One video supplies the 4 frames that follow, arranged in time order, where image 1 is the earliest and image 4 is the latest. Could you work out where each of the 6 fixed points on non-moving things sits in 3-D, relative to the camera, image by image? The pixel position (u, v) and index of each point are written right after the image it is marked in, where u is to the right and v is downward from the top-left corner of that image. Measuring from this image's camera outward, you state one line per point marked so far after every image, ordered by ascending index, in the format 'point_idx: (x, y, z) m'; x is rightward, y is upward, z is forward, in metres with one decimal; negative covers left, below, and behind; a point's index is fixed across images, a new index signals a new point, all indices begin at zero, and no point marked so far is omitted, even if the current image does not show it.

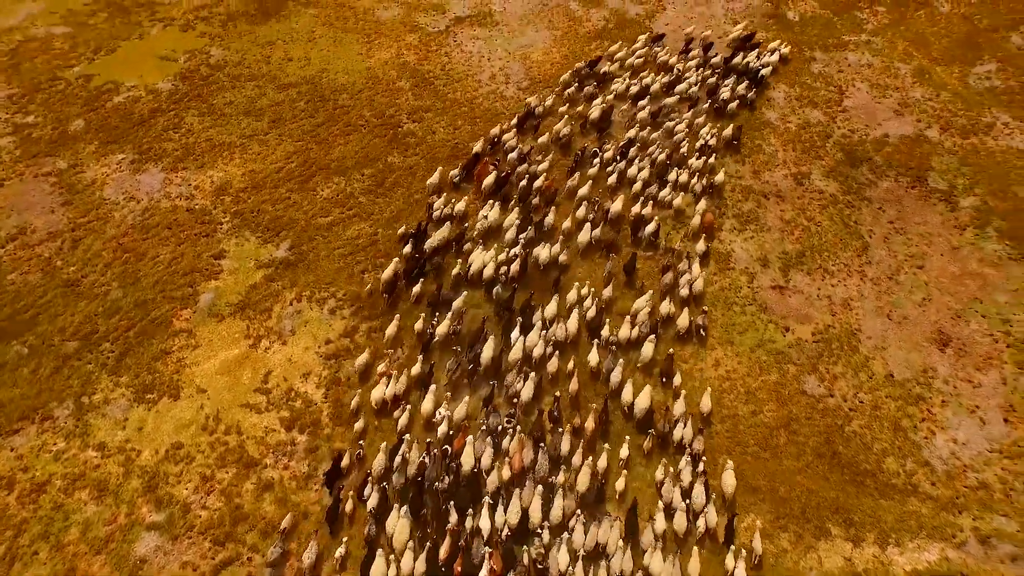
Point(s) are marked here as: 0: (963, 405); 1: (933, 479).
0: (+15.1, -3.9, +19.2) m
1: (+13.0, -5.9, +17.8) m
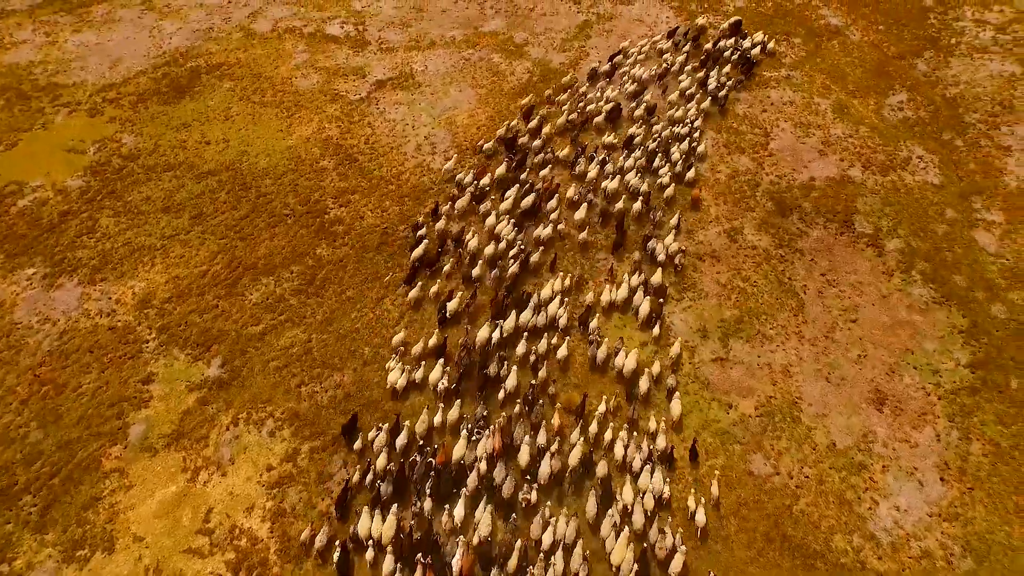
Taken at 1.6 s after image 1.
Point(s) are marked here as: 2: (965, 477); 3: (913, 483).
0: (+13.4, -6.2, +19.7) m
1: (+11.7, -8.4, +18.3) m
2: (+15.4, -6.4, +19.4) m
3: (+13.6, -6.6, +19.4) m
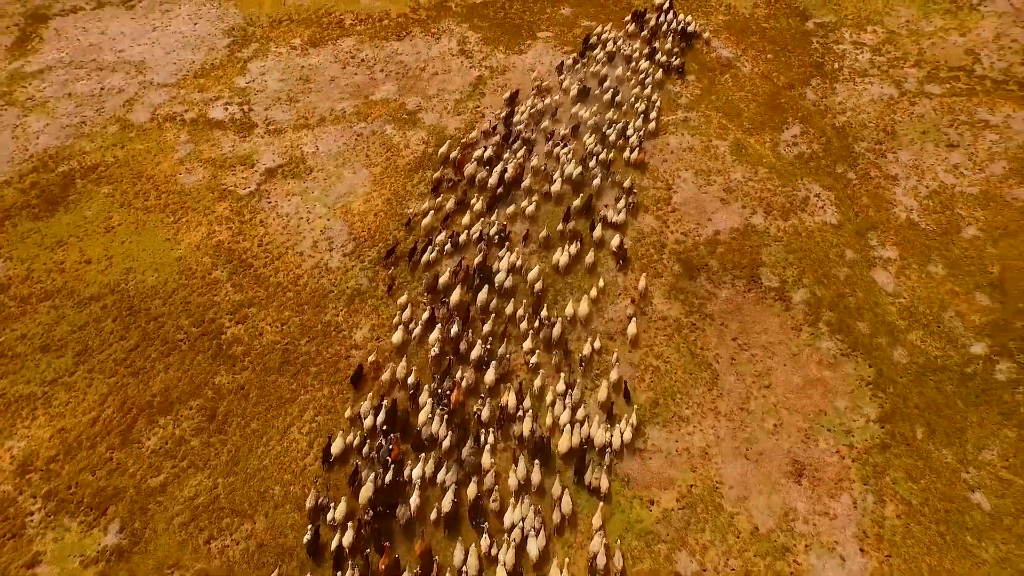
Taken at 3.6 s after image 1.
0: (+10.8, -8.9, +20.0) m
1: (+9.5, -11.4, +18.4) m
2: (+12.8, -8.8, +19.8) m
3: (+11.1, -9.3, +19.7) m
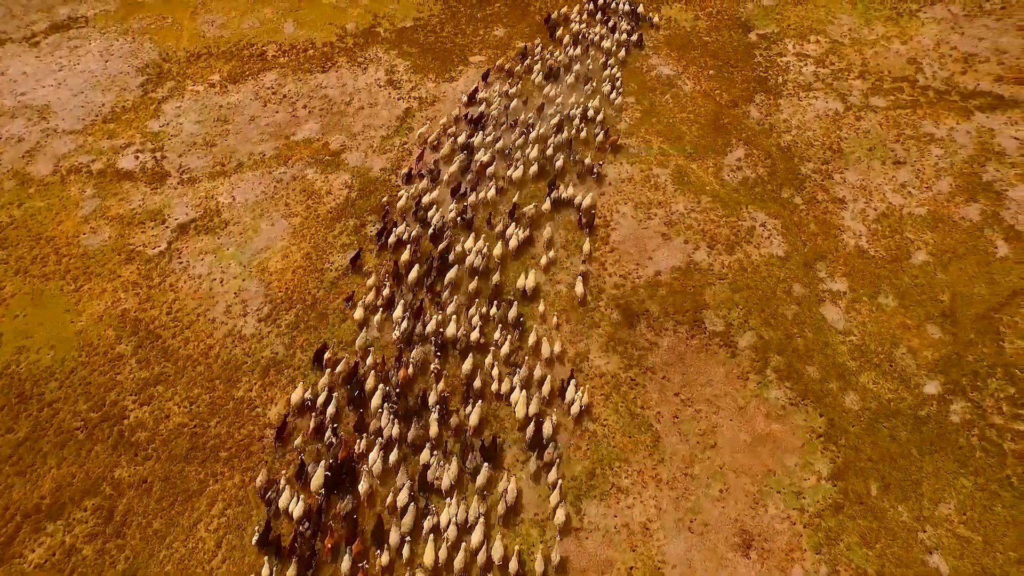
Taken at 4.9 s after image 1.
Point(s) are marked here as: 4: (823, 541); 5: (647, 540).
0: (+8.4, -10.9, +18.5) m
1: (+7.3, -13.4, +16.9) m
2: (+10.4, -10.7, +18.4) m
3: (+8.7, -11.3, +18.2) m
4: (+10.7, -8.7, +19.9) m
5: (+4.7, -8.7, +20.0) m
